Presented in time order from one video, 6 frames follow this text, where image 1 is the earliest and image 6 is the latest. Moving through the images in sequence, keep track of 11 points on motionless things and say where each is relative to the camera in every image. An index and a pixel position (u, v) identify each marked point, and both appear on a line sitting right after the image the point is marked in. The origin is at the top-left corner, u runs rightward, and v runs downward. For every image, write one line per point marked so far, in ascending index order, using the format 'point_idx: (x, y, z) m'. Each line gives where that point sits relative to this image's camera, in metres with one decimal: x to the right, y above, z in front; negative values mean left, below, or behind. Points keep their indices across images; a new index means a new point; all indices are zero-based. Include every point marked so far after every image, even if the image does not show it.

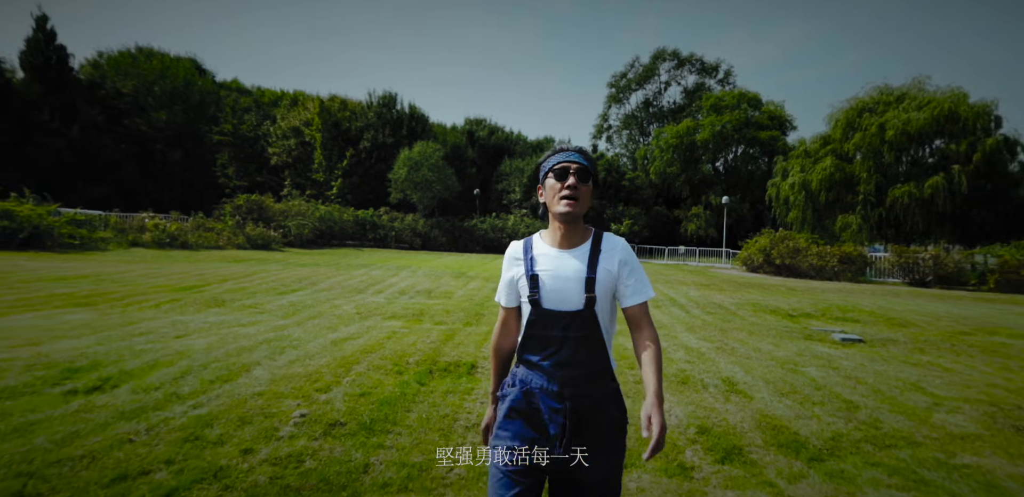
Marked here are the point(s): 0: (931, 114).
0: (+15.0, +4.8, +19.0) m
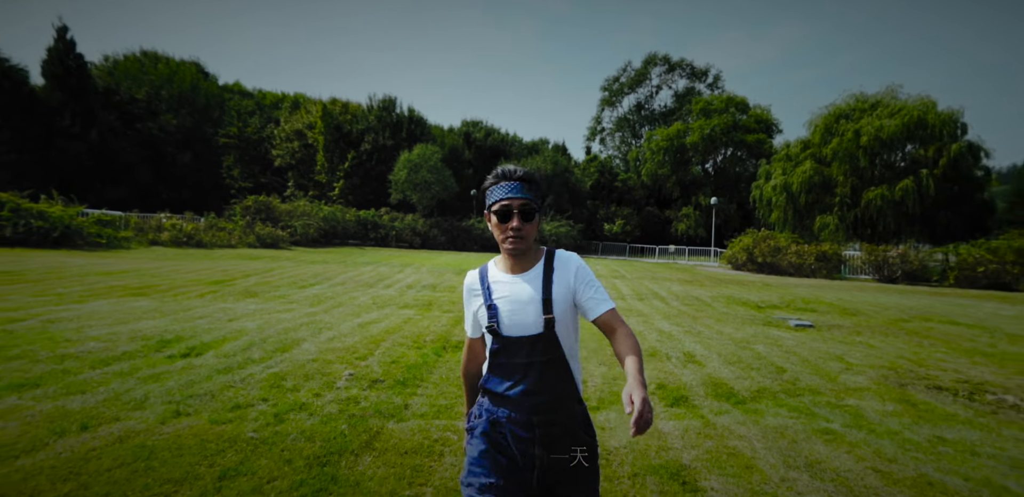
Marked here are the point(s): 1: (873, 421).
0: (+14.8, +4.8, +20.3) m
1: (+2.8, -1.3, +4.1) m
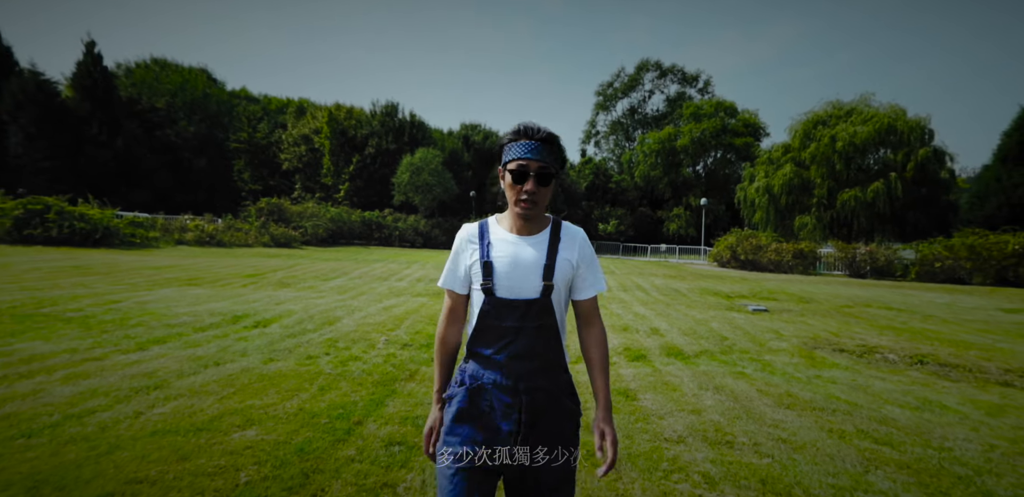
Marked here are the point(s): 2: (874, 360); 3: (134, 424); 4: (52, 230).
0: (+14.8, +4.9, +21.8) m
1: (+2.7, -1.2, +5.6) m
2: (+4.0, -1.2, +5.9) m
3: (-2.3, -1.1, +3.3) m
4: (-11.3, +0.5, +13.1) m
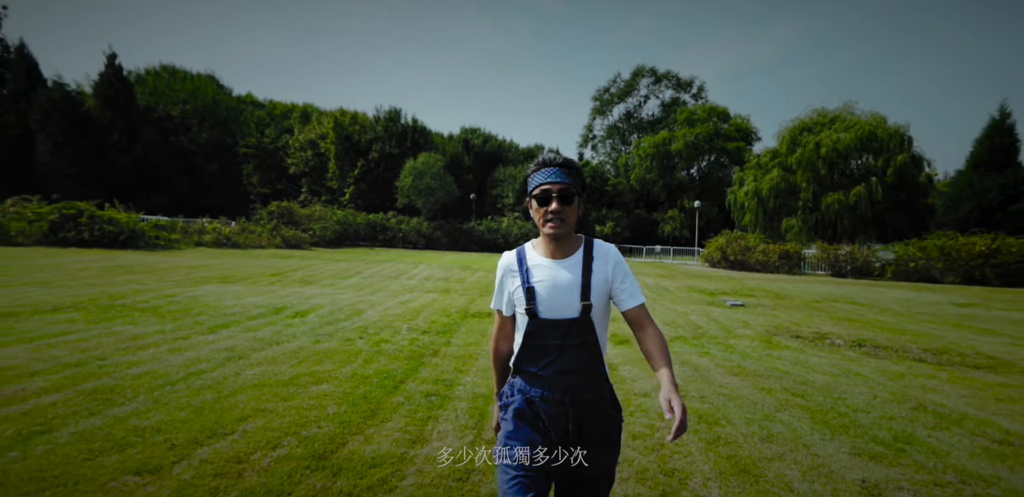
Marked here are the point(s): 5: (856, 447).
0: (+14.8, +4.9, +23.0) m
1: (+2.8, -1.2, +6.7) m
2: (+4.1, -1.2, +7.1) m
3: (-2.2, -1.1, +4.4) m
4: (-11.2, +0.4, +14.2) m
5: (+2.1, -1.2, +3.3) m
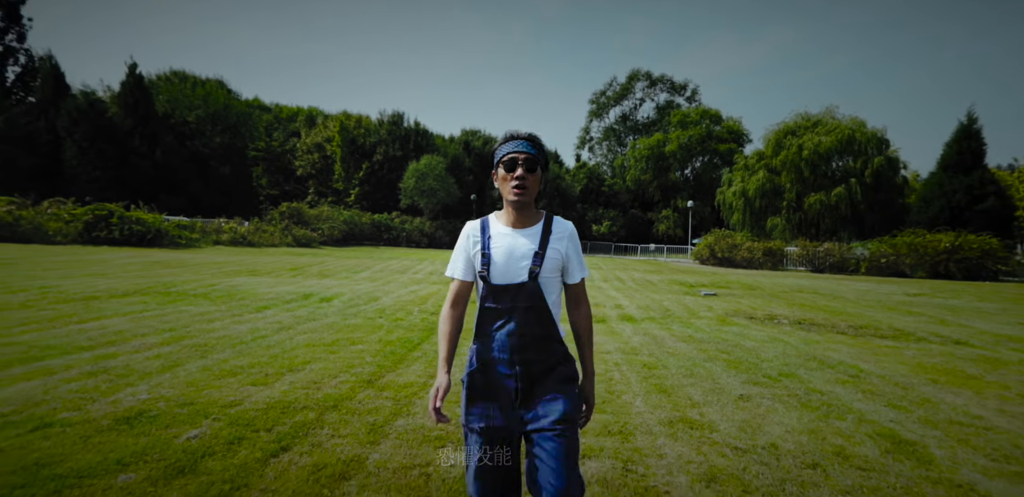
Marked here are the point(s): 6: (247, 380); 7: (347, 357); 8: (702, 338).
0: (+14.7, +5.0, +24.3) m
1: (+2.7, -1.1, +8.0) m
2: (+4.0, -1.1, +8.4) m
3: (-2.3, -1.0, +5.7) m
4: (-11.3, +0.5, +15.5) m
5: (+2.1, -1.1, +4.6) m
6: (-2.0, -1.0, +4.1) m
7: (-1.6, -1.0, +5.1) m
8: (+2.4, -1.1, +6.7) m
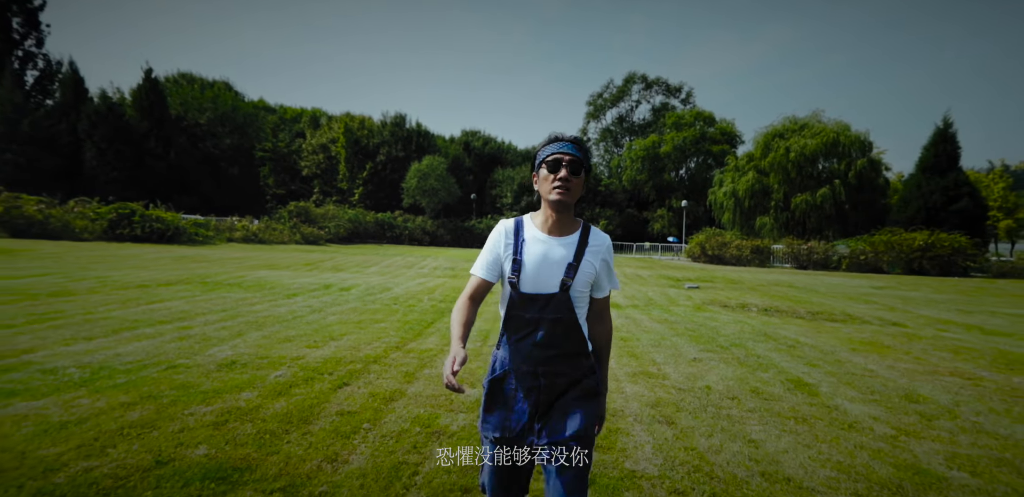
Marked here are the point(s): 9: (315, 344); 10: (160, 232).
0: (+14.6, +5.1, +25.4) m
1: (+2.7, -1.1, +9.1) m
2: (+4.0, -1.1, +9.4) m
3: (-2.3, -0.9, +6.7) m
4: (-11.3, +0.6, +16.6) m
5: (+2.1, -1.1, +5.7) m
6: (-2.0, -0.9, +5.1) m
7: (-1.6, -1.0, +6.2) m
8: (+2.4, -1.1, +7.8) m
9: (-1.9, -0.9, +5.2) m
10: (-11.8, +0.6, +18.1) m
